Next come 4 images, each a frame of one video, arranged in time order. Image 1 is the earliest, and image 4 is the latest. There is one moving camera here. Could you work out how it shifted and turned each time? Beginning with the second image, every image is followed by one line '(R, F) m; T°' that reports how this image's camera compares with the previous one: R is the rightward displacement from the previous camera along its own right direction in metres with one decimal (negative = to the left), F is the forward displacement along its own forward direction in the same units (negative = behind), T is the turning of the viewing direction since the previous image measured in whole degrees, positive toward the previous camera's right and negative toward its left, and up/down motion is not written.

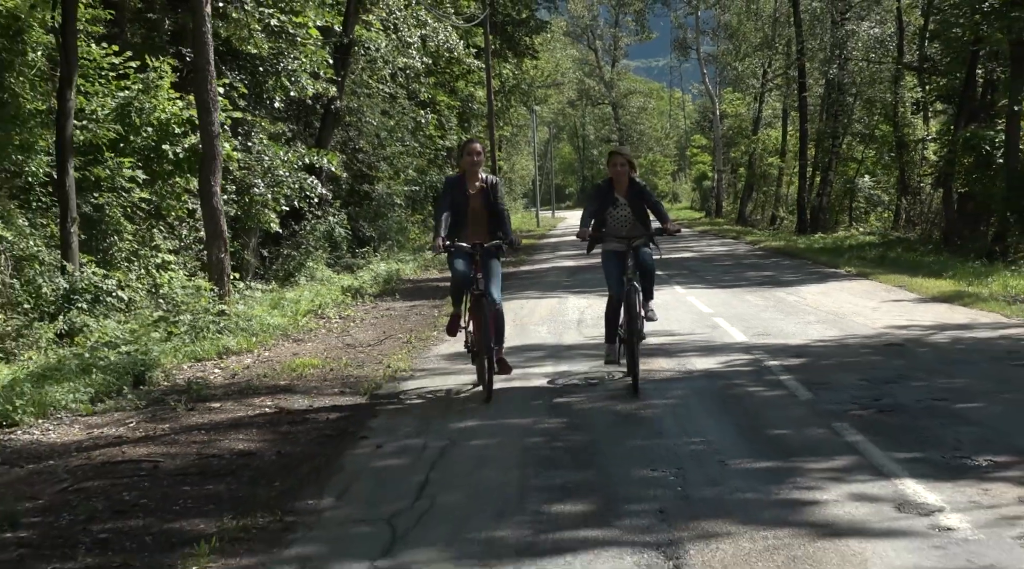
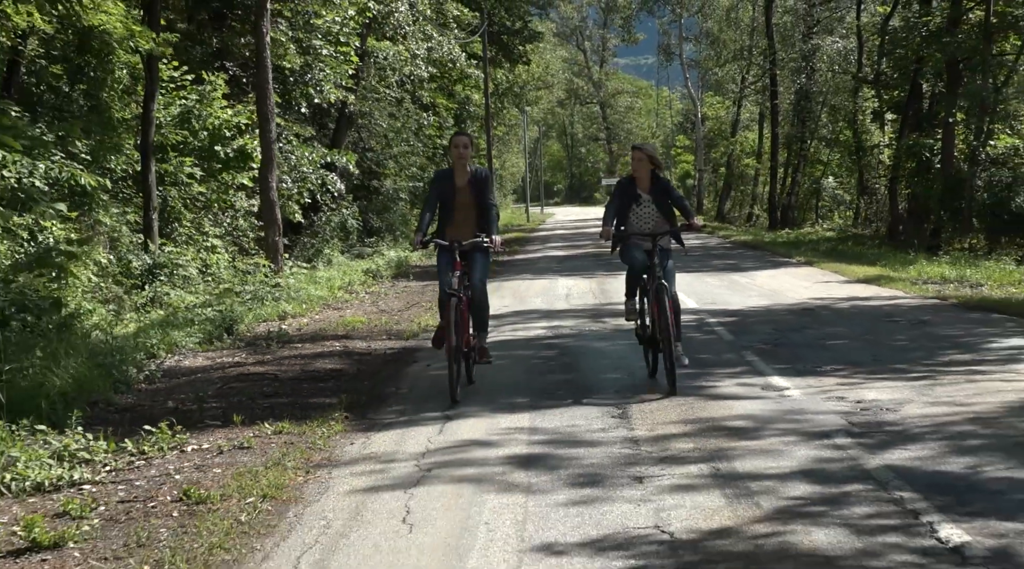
(-0.2, -4.1) m; +1°
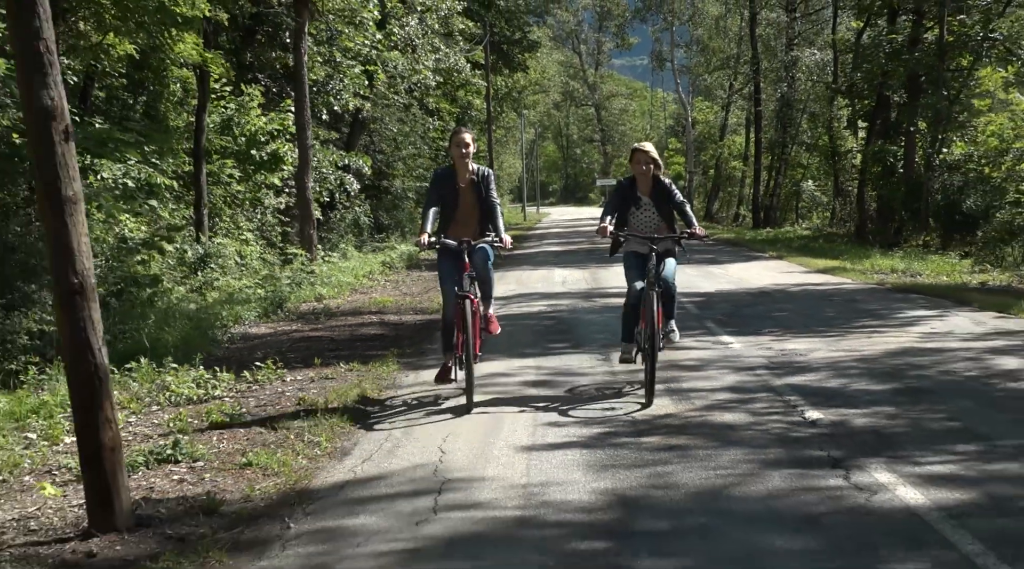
(-0.2, -3.3) m; 0°
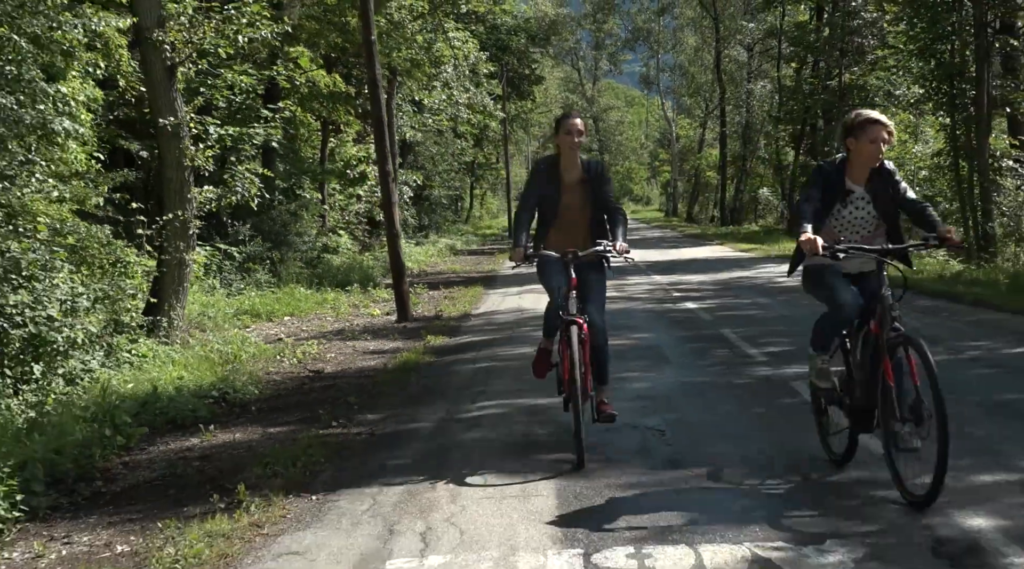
(-0.5, -12.3) m; 0°
